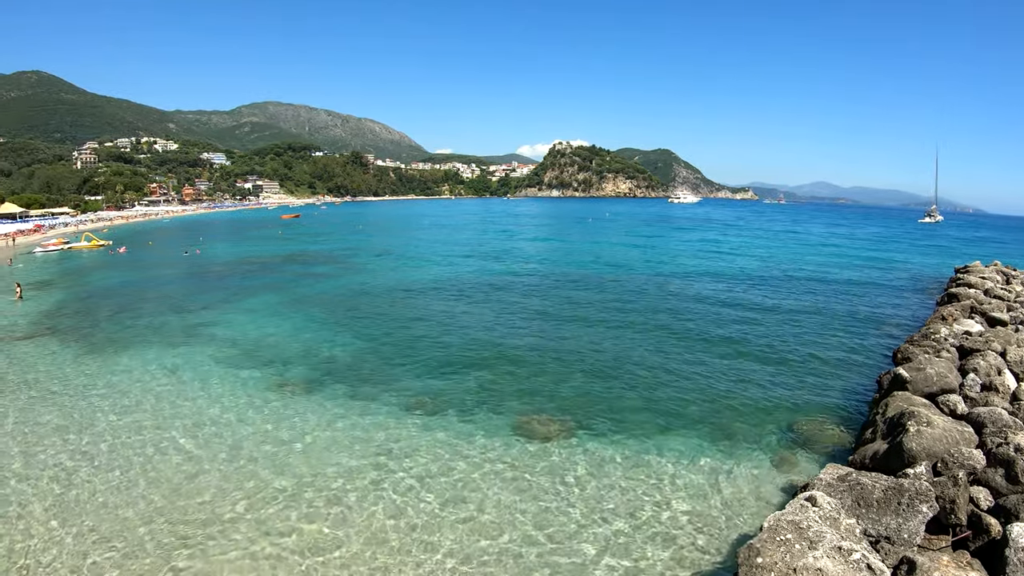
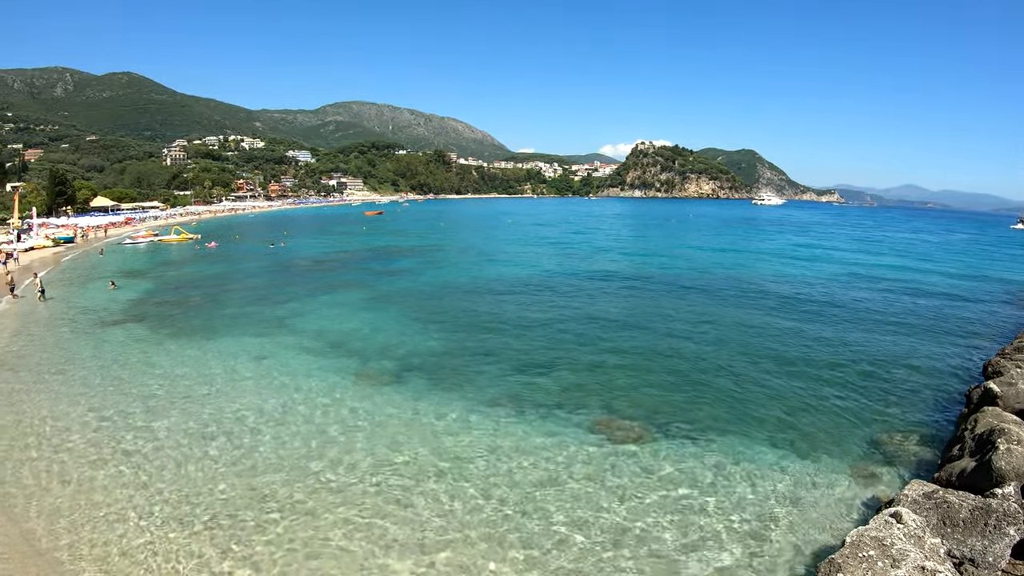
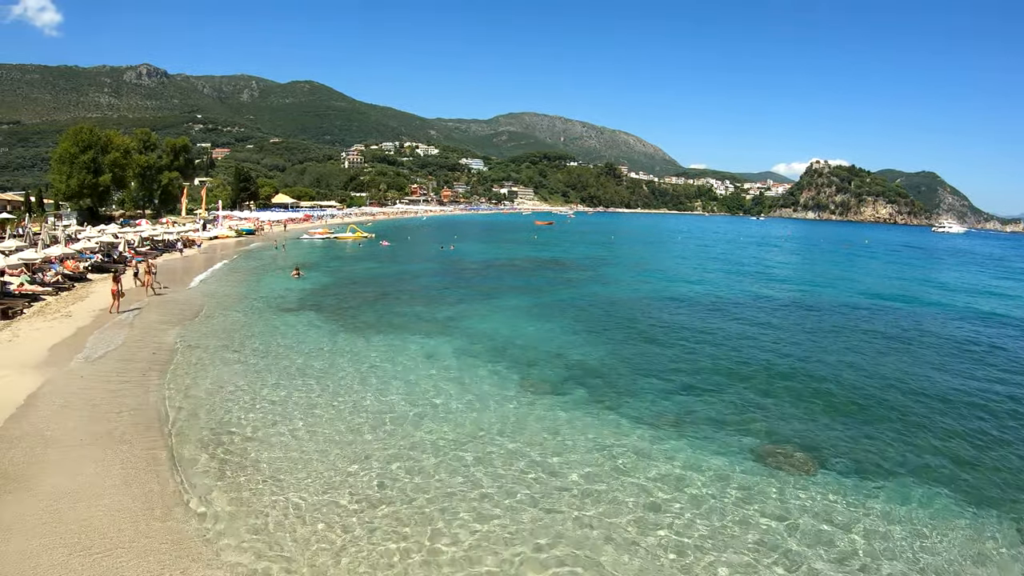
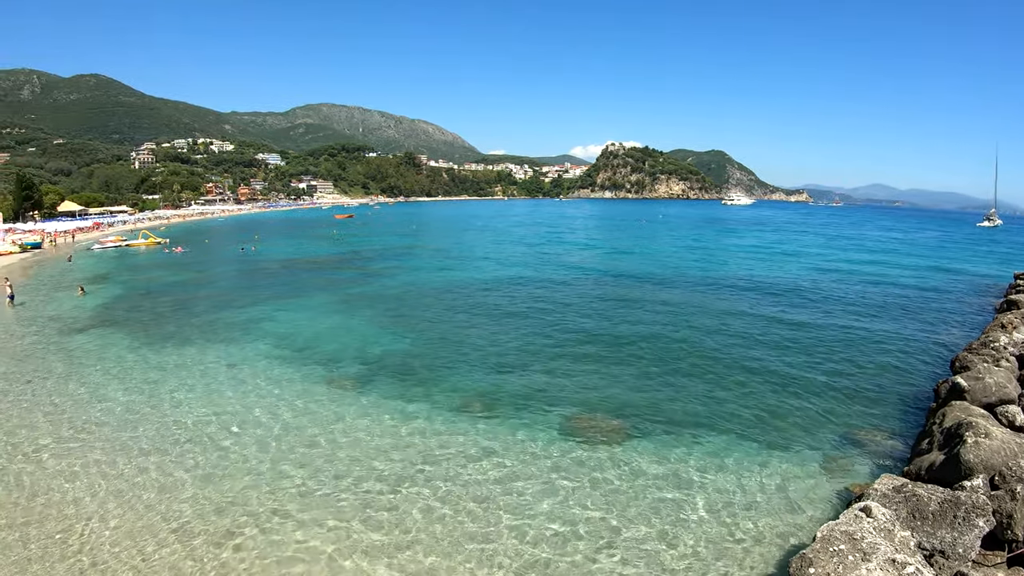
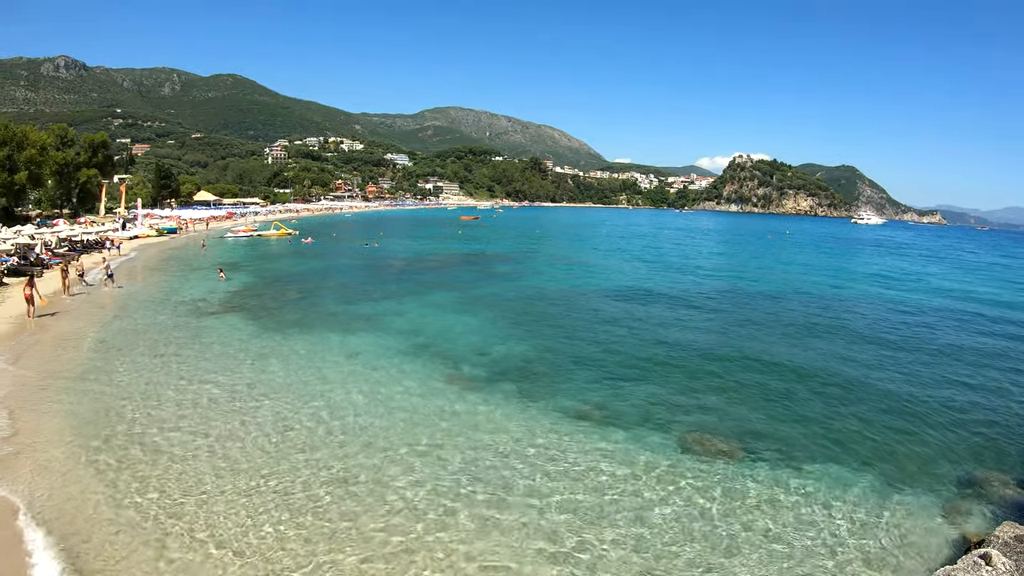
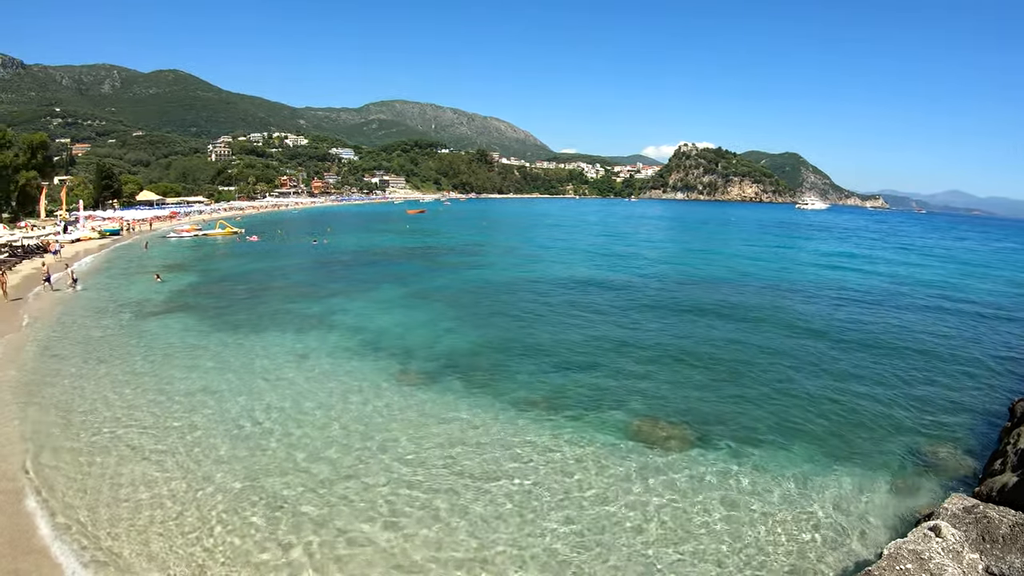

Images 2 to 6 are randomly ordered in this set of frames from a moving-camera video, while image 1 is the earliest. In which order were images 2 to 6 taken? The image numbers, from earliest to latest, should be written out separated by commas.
4, 2, 6, 5, 3
